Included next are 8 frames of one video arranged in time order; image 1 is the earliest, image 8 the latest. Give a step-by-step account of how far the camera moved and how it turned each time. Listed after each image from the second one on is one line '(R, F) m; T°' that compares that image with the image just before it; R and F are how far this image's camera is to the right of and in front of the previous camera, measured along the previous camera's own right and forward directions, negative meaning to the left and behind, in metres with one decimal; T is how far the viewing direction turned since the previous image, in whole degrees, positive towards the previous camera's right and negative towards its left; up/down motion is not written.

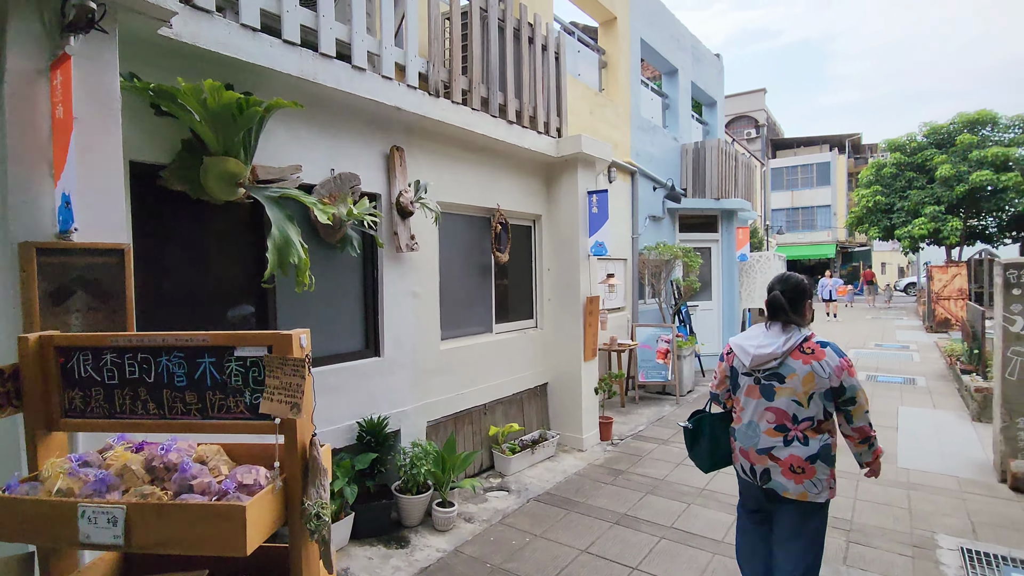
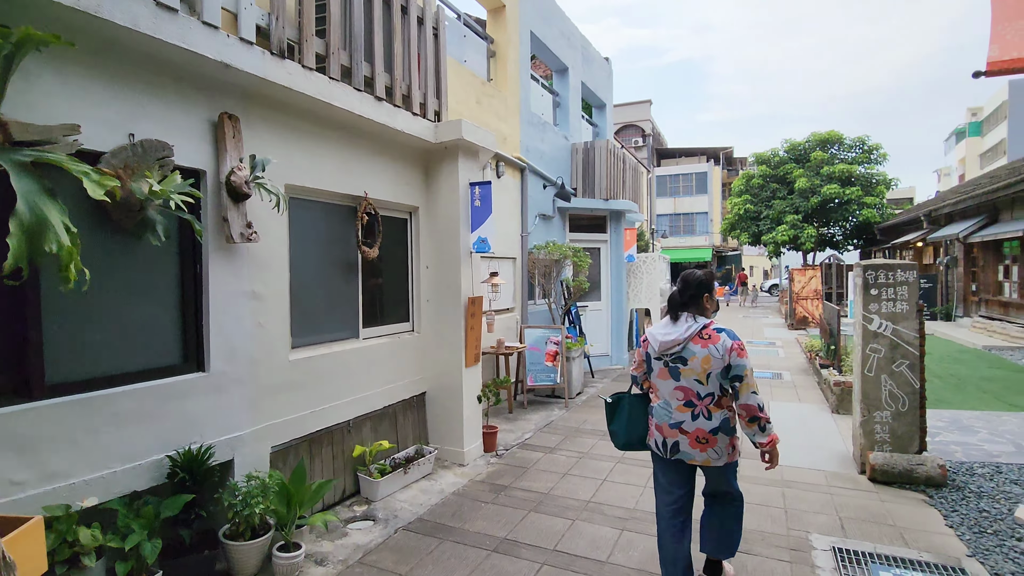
(+0.2, +0.4) m; +11°
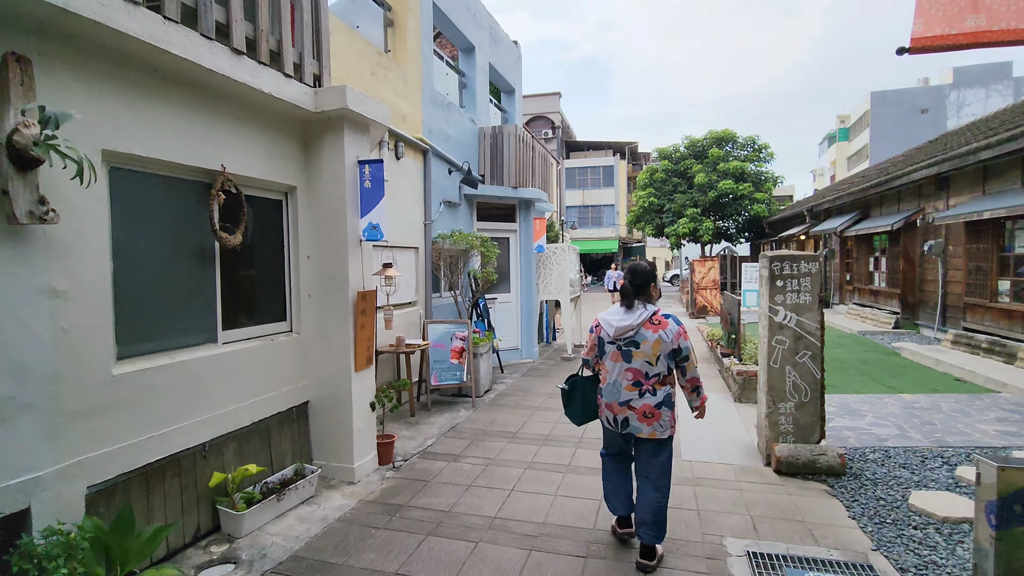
(+0.1, +0.4) m; +9°
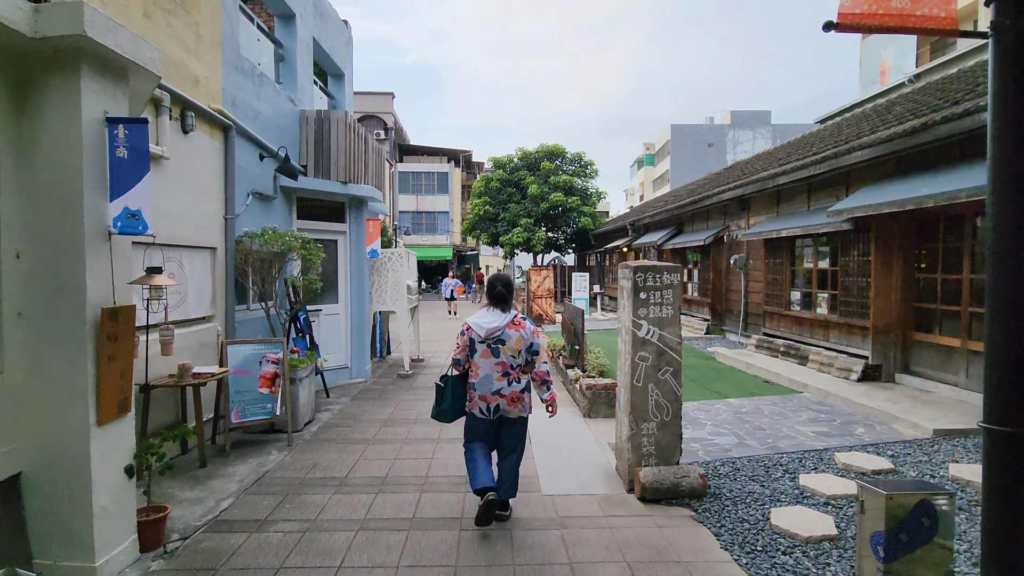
(0.0, +0.7) m; +18°
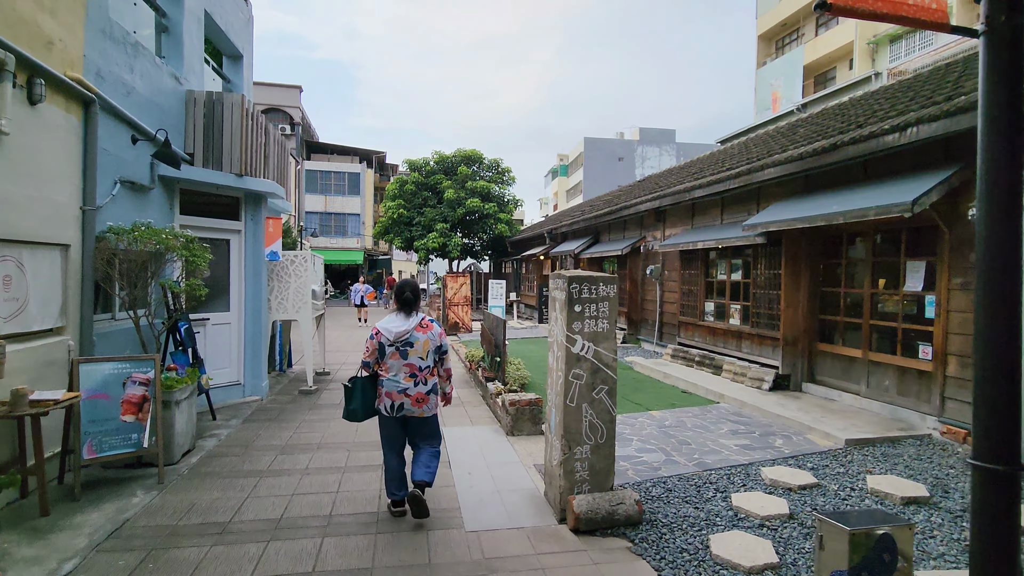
(-0.1, +0.4) m; +9°
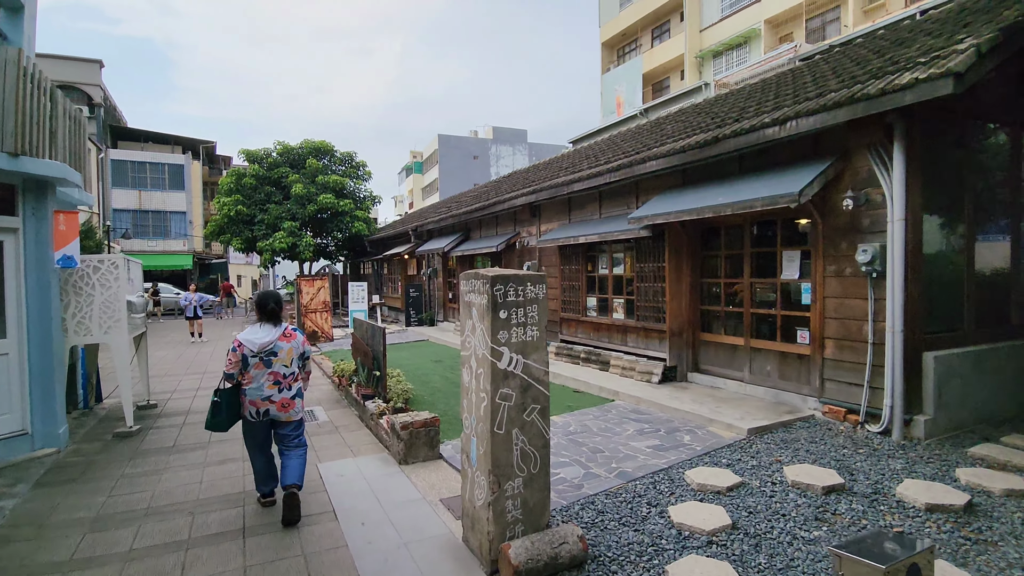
(-0.3, +0.7) m; +15°
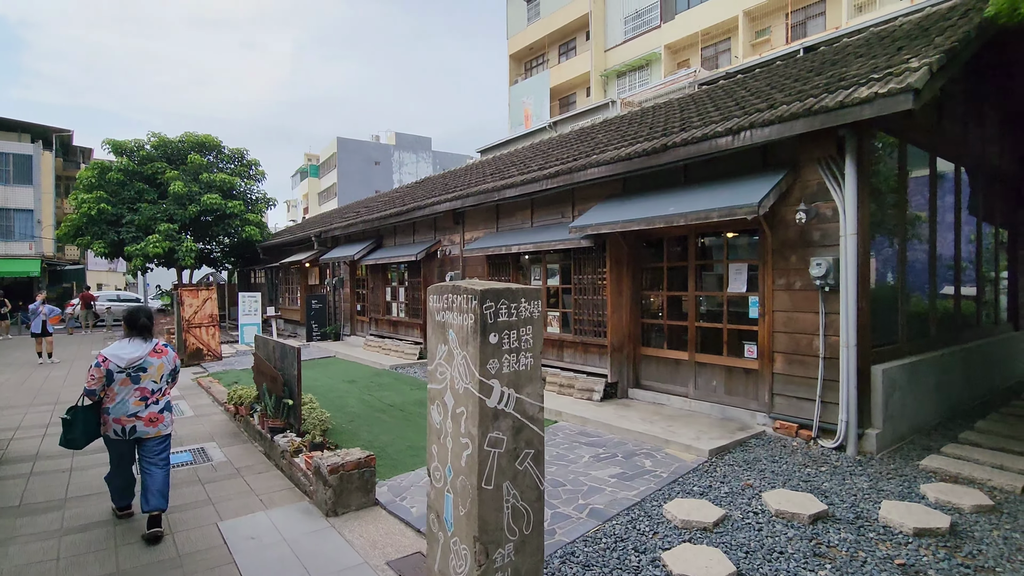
(-0.4, +0.6) m; +11°
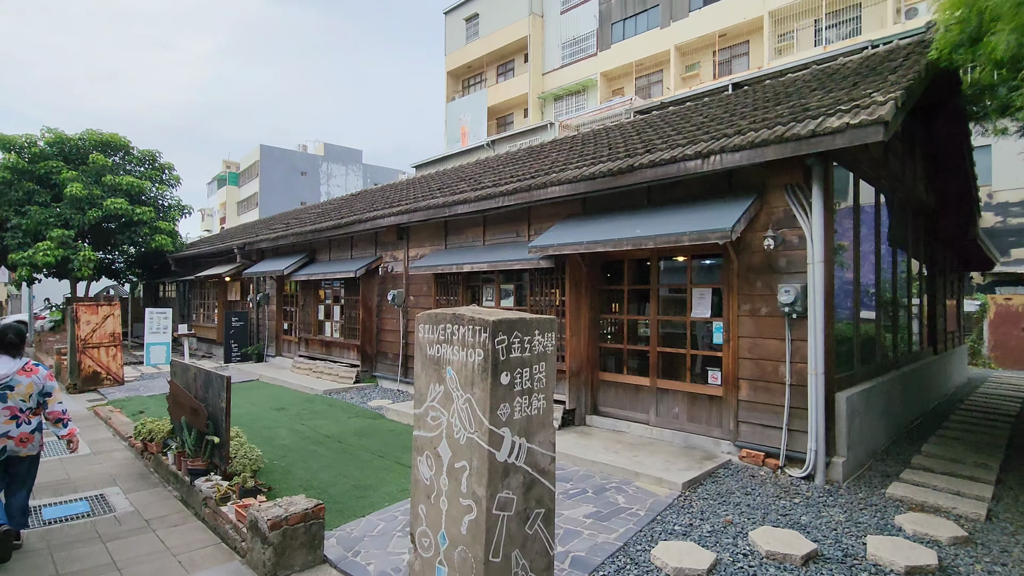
(-0.3, +0.4) m; +8°
